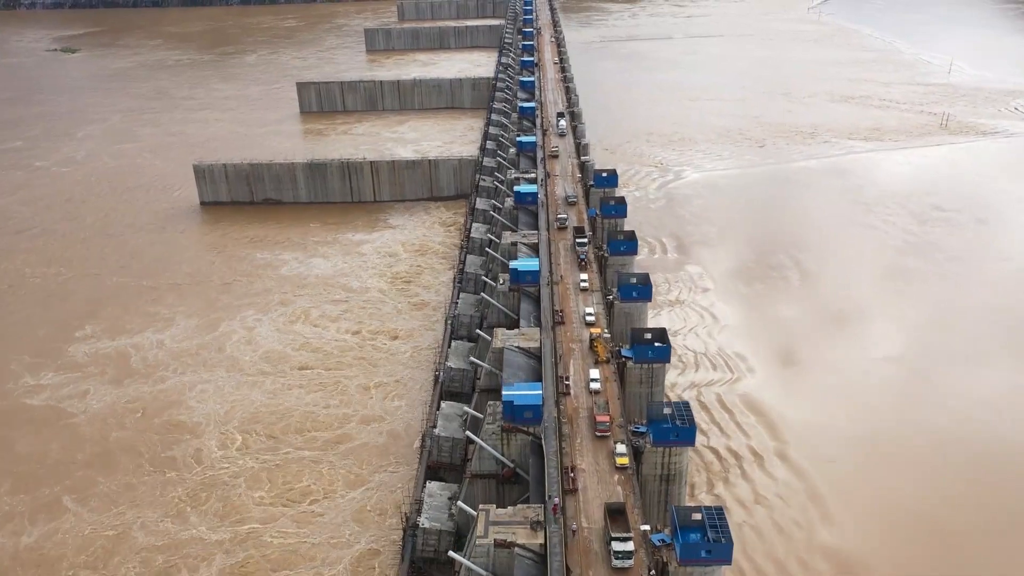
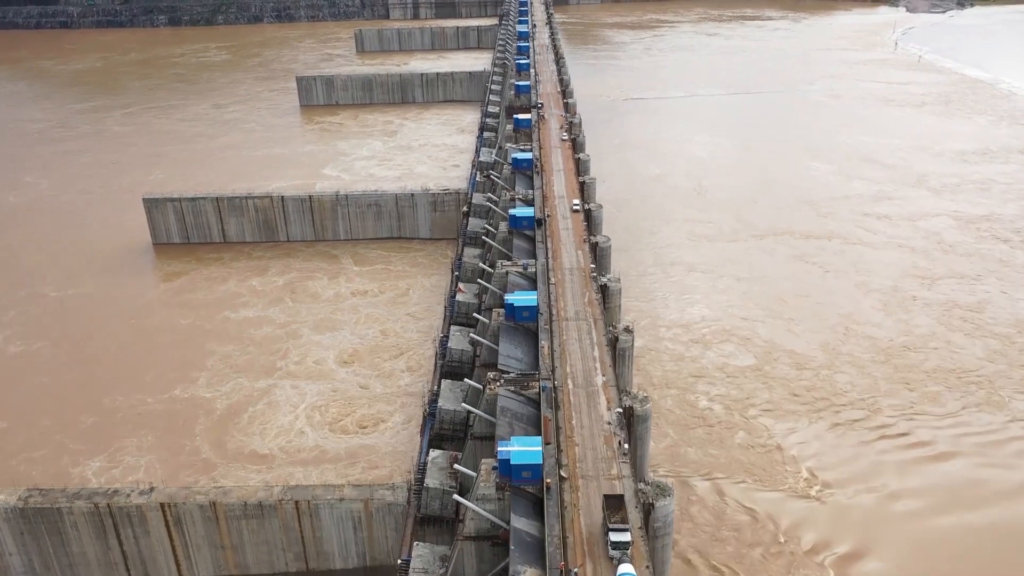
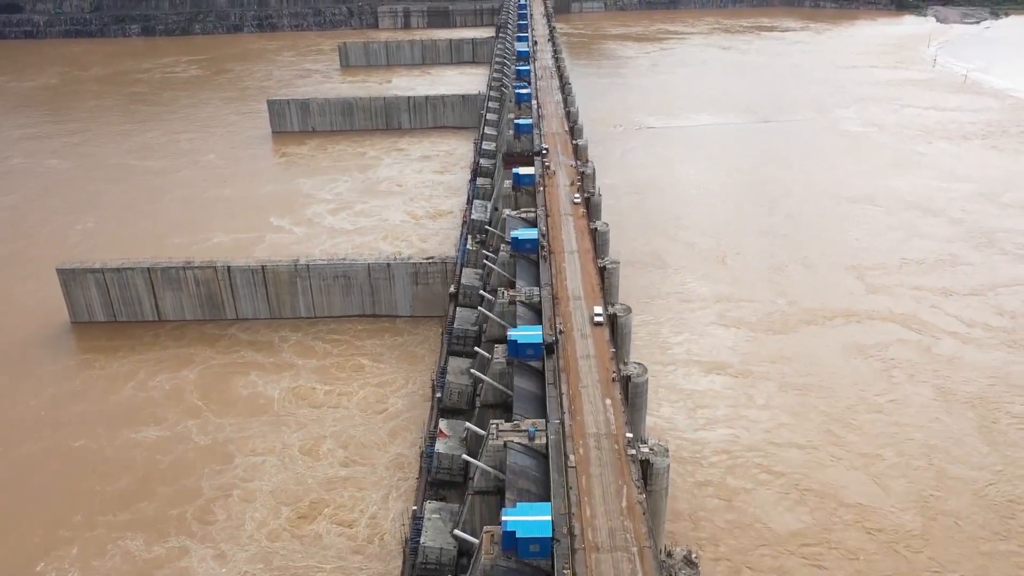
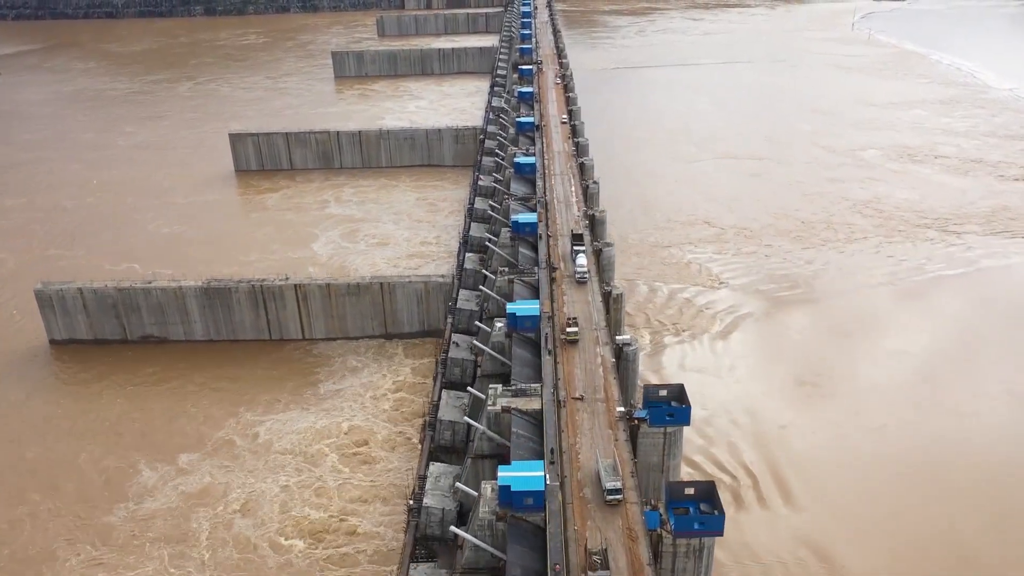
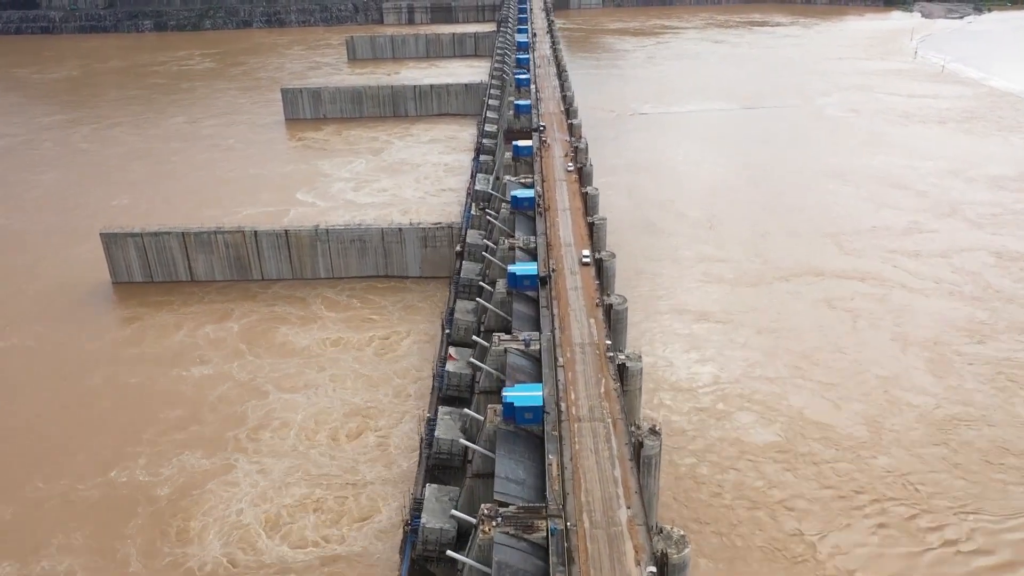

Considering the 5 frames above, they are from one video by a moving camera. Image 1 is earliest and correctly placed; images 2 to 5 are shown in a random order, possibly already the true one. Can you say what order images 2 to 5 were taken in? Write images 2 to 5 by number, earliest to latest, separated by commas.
4, 2, 5, 3
